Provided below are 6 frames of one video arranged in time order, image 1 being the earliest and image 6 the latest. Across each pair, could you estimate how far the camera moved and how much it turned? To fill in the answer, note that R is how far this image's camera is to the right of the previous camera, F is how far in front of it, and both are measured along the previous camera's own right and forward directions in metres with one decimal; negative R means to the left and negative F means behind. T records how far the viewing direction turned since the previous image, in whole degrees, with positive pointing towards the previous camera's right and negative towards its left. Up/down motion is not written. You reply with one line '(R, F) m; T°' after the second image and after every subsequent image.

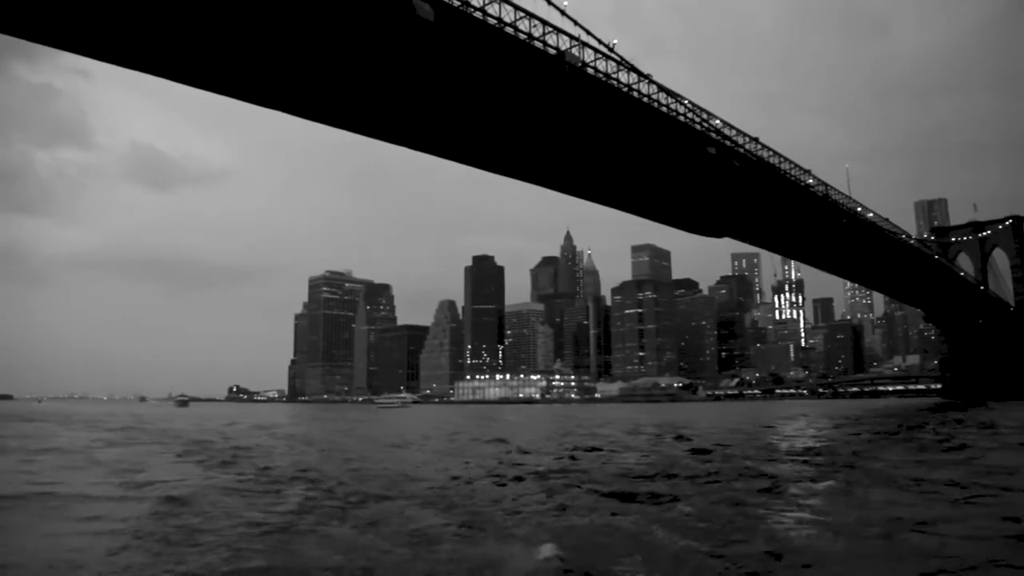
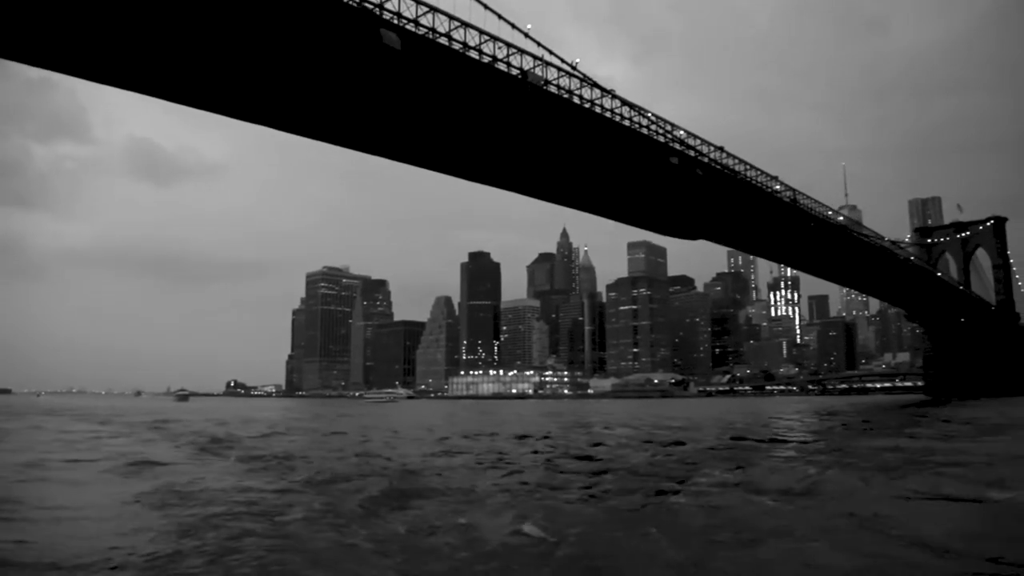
(+0.7, -1.2) m; 0°
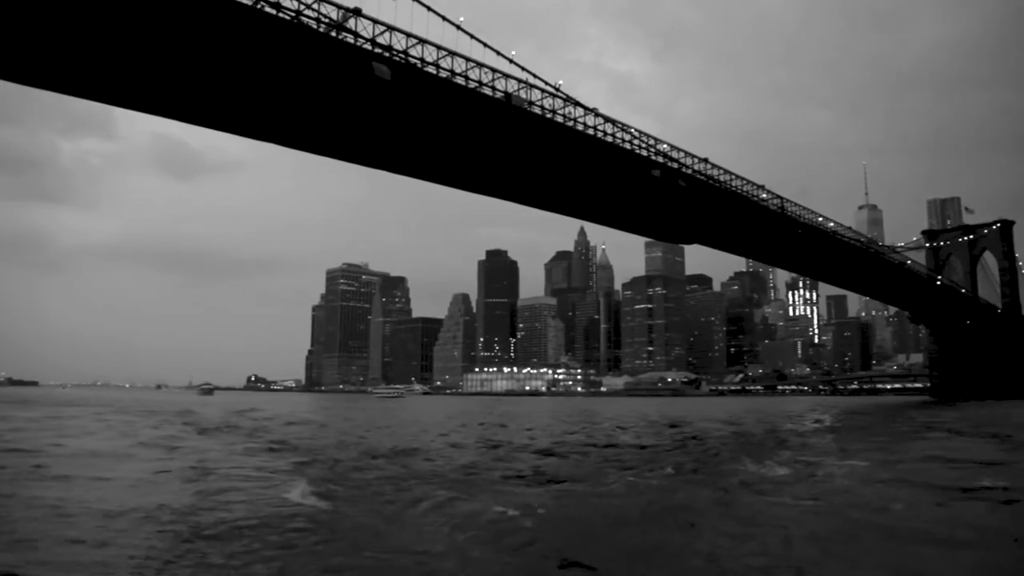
(+0.8, -1.8) m; -1°
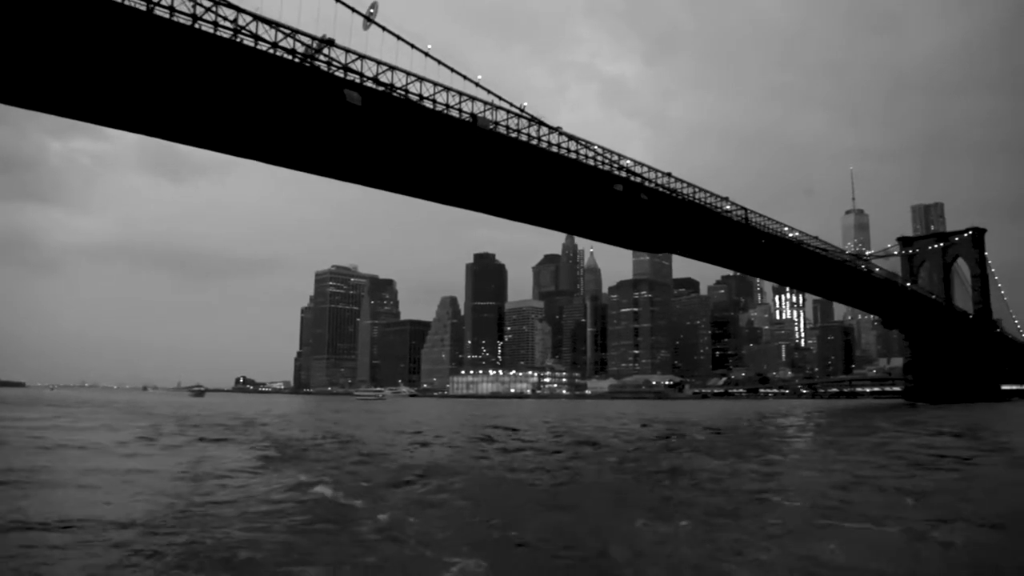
(+0.7, -1.1) m; +1°
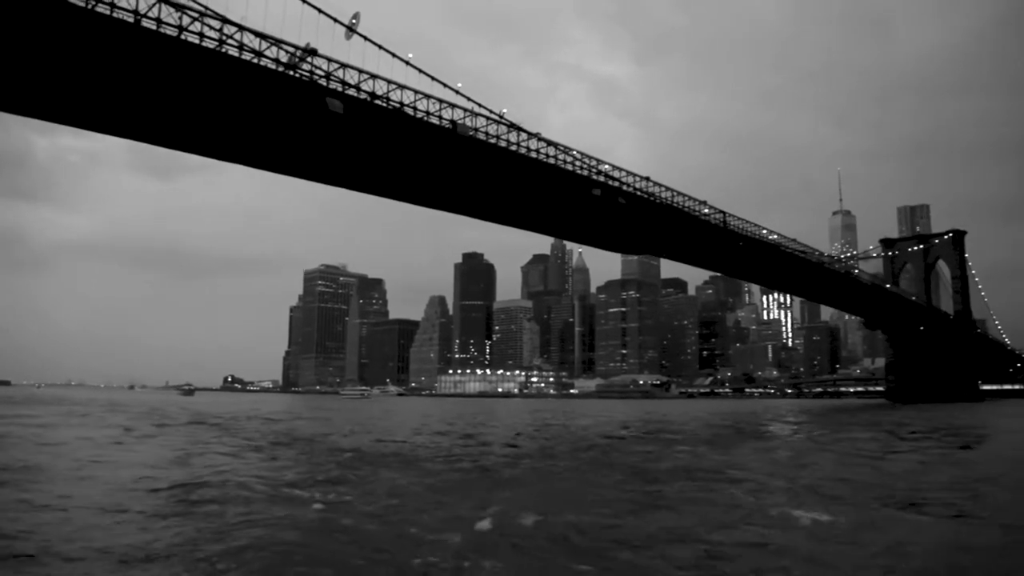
(+0.3, -0.4) m; +1°
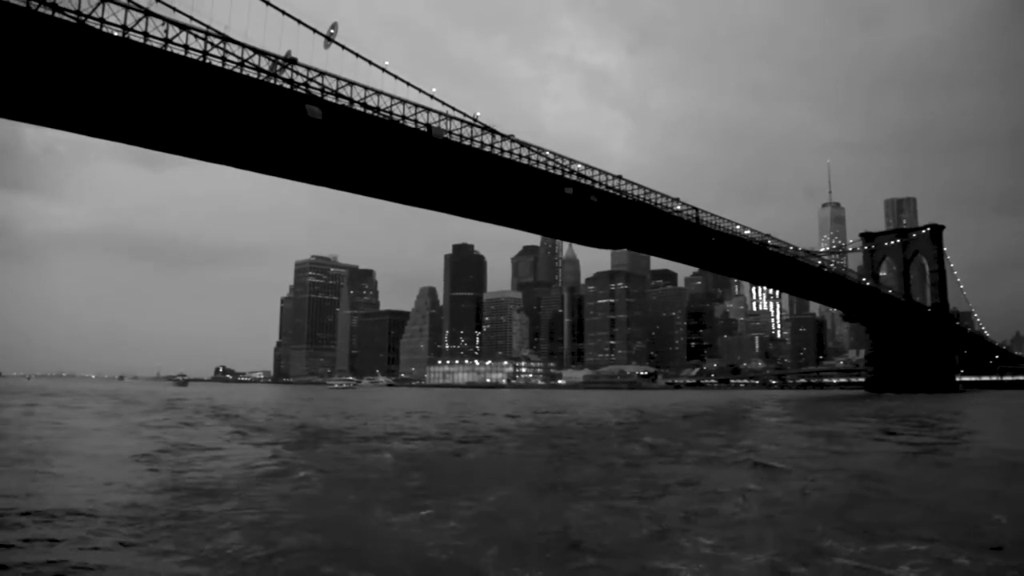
(+0.6, -1.1) m; +1°
